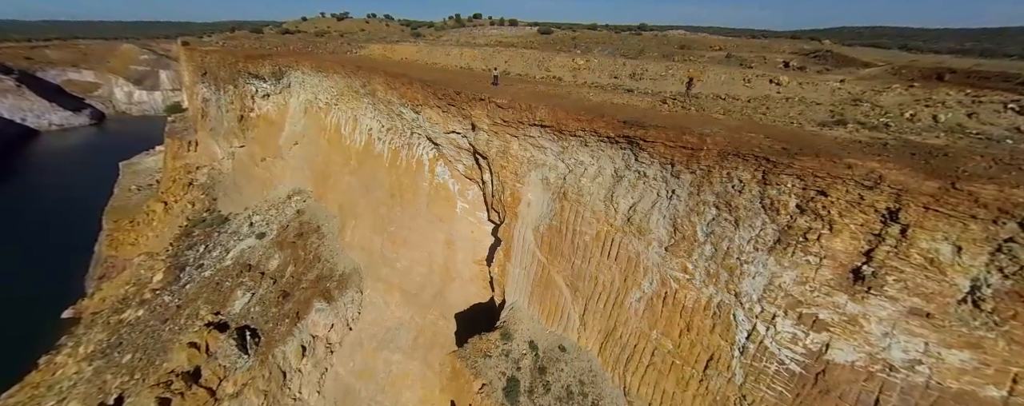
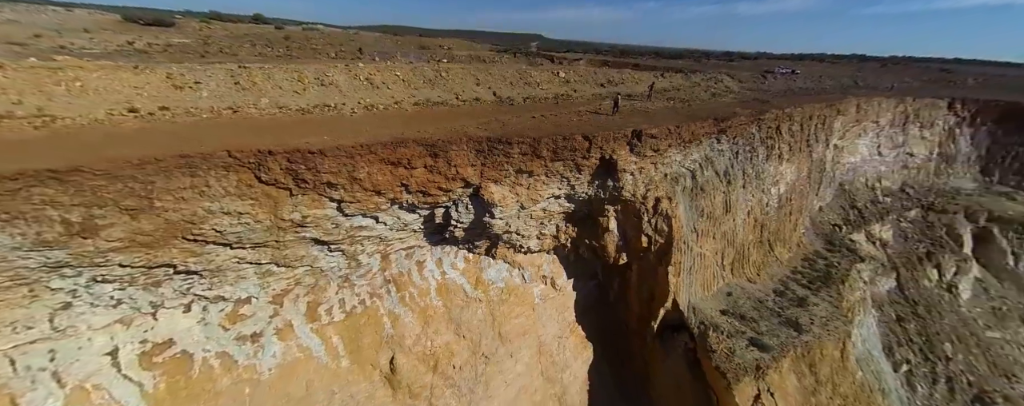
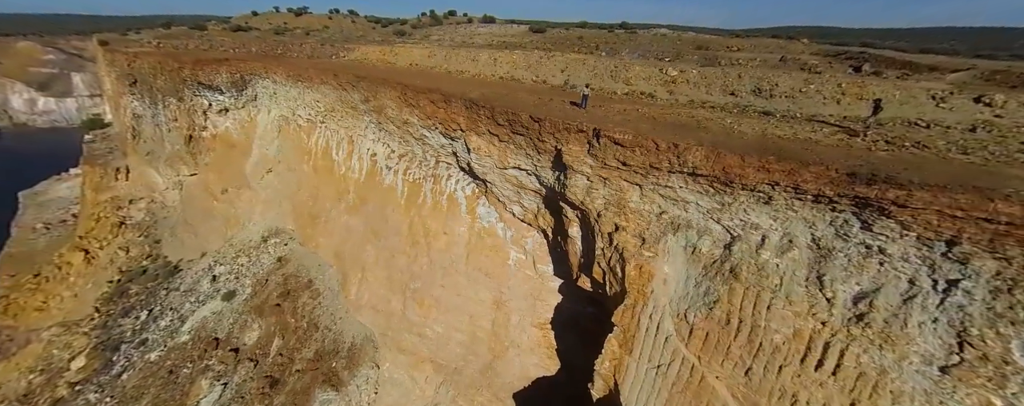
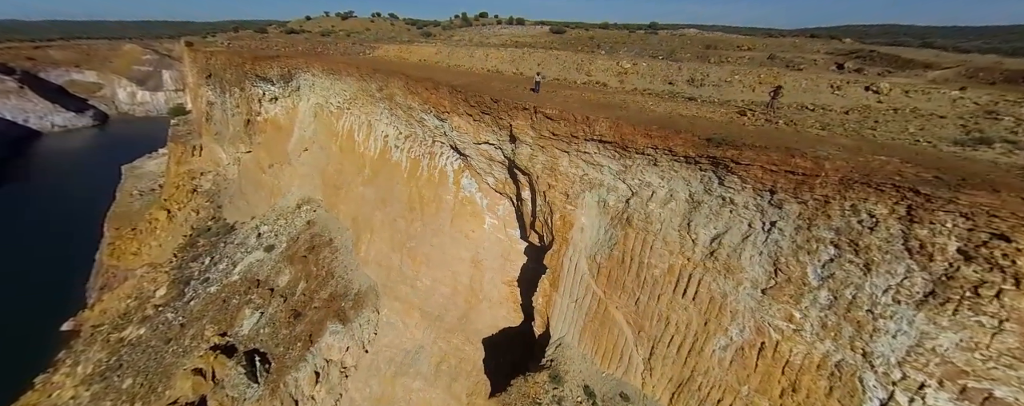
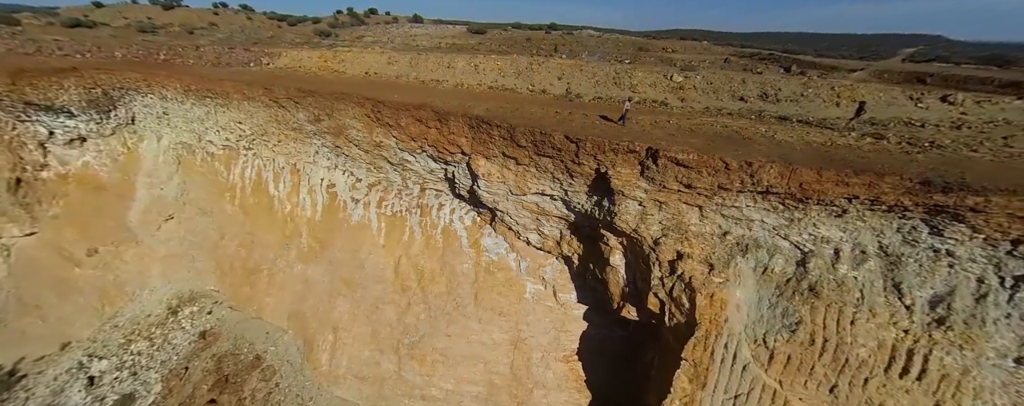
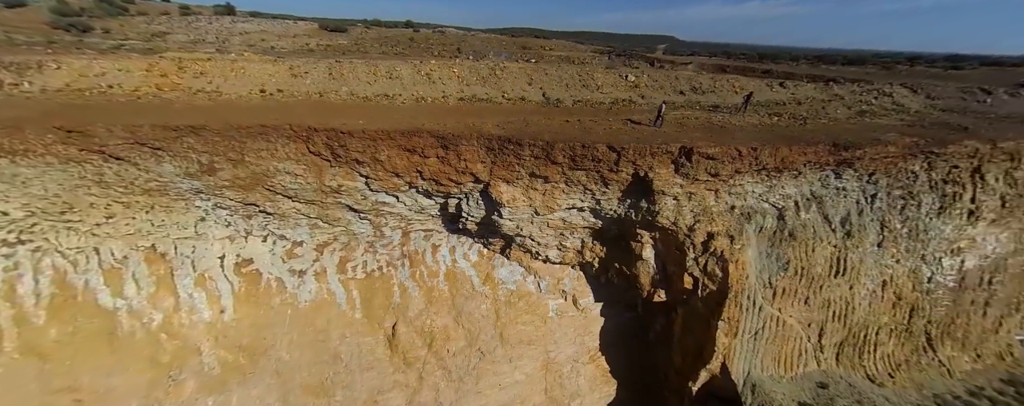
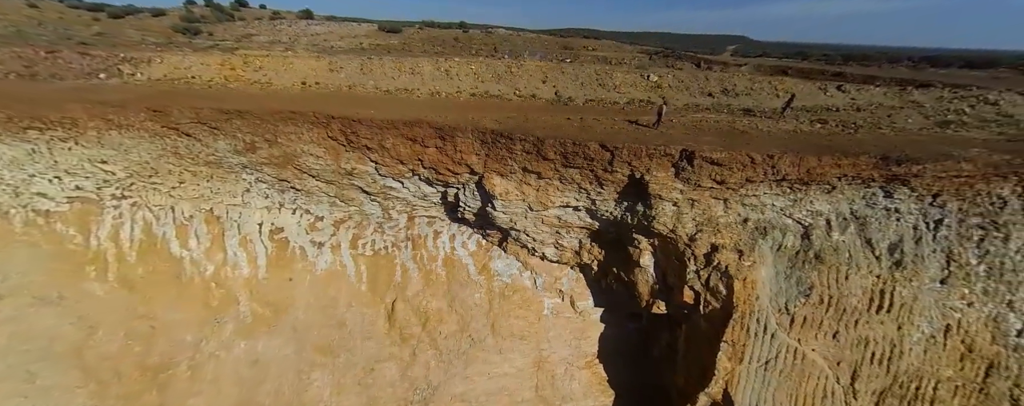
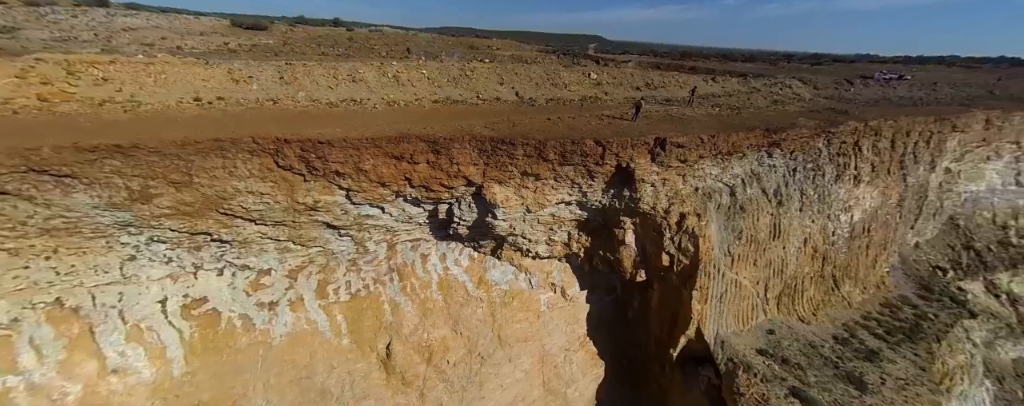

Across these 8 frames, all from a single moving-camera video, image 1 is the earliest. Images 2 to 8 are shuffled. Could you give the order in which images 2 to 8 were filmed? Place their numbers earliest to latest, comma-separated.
4, 3, 5, 7, 6, 8, 2
